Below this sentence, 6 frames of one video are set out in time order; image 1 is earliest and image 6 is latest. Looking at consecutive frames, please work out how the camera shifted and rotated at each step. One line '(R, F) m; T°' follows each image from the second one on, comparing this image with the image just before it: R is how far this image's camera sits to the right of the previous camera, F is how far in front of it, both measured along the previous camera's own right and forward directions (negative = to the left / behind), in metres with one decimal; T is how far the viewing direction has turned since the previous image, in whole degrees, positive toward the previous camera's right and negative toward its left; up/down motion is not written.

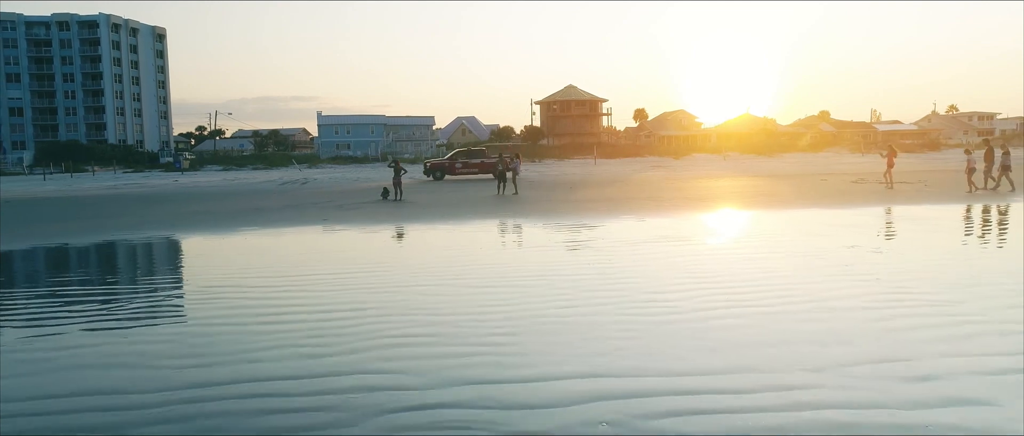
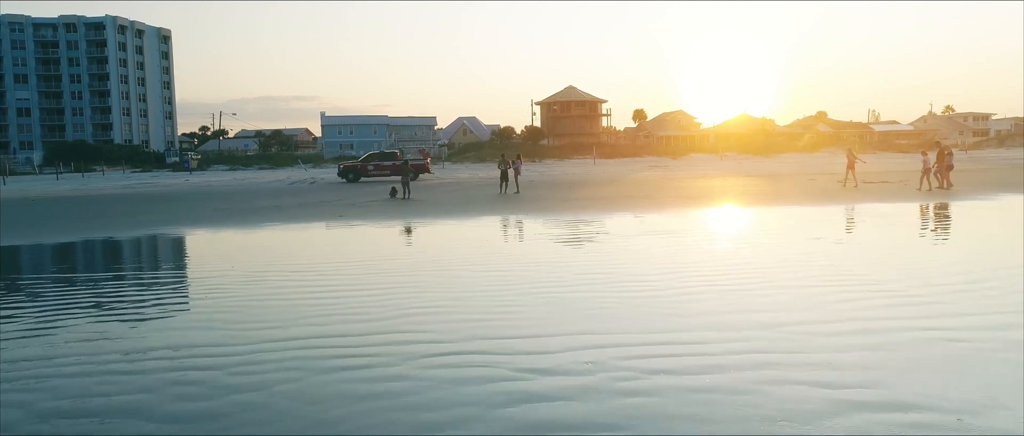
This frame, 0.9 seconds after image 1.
(0.0, -1.1) m; 0°
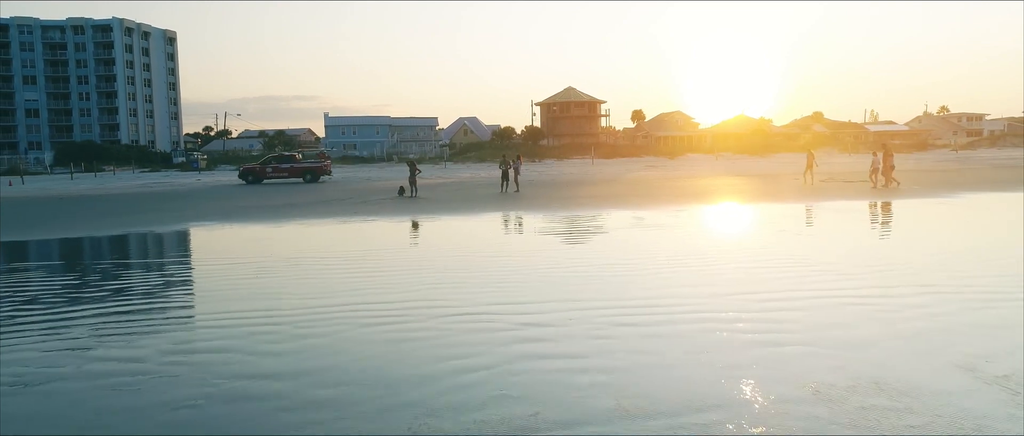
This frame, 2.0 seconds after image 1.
(0.0, -1.3) m; 0°
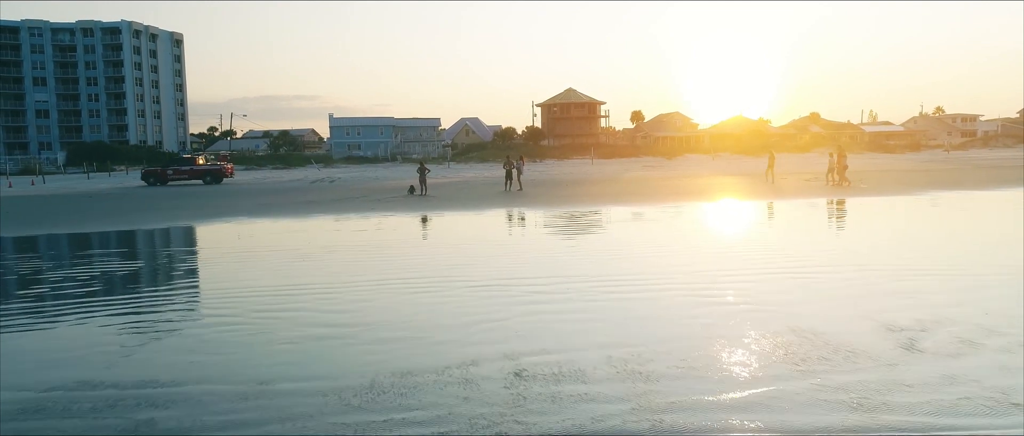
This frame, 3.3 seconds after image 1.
(-0.1, -1.5) m; 0°
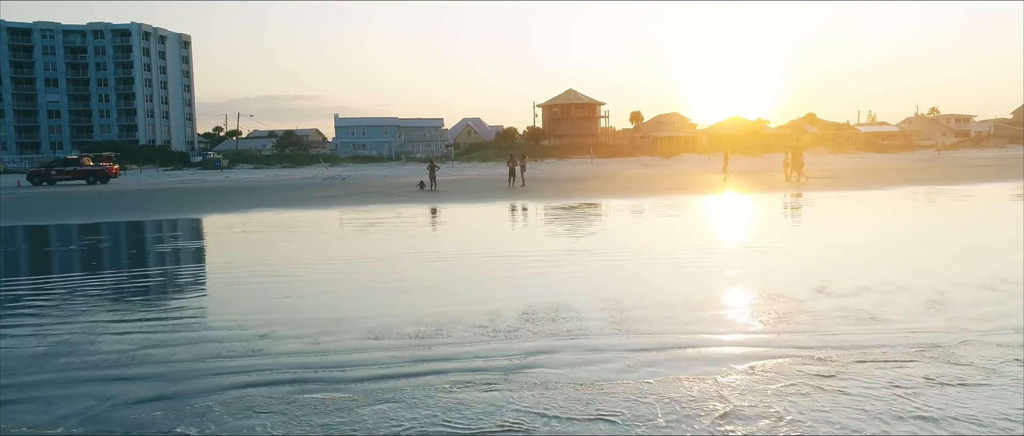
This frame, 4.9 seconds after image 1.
(-0.1, -1.7) m; 0°
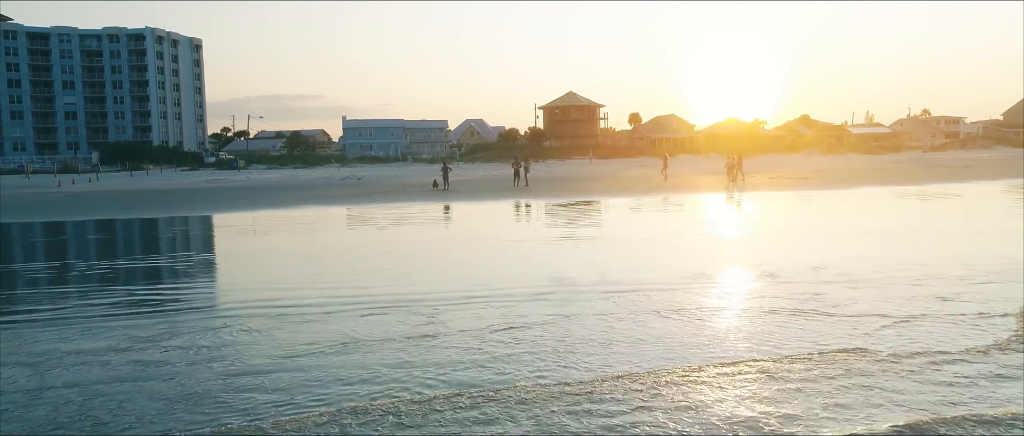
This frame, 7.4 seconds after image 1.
(-0.1, -2.7) m; 0°
